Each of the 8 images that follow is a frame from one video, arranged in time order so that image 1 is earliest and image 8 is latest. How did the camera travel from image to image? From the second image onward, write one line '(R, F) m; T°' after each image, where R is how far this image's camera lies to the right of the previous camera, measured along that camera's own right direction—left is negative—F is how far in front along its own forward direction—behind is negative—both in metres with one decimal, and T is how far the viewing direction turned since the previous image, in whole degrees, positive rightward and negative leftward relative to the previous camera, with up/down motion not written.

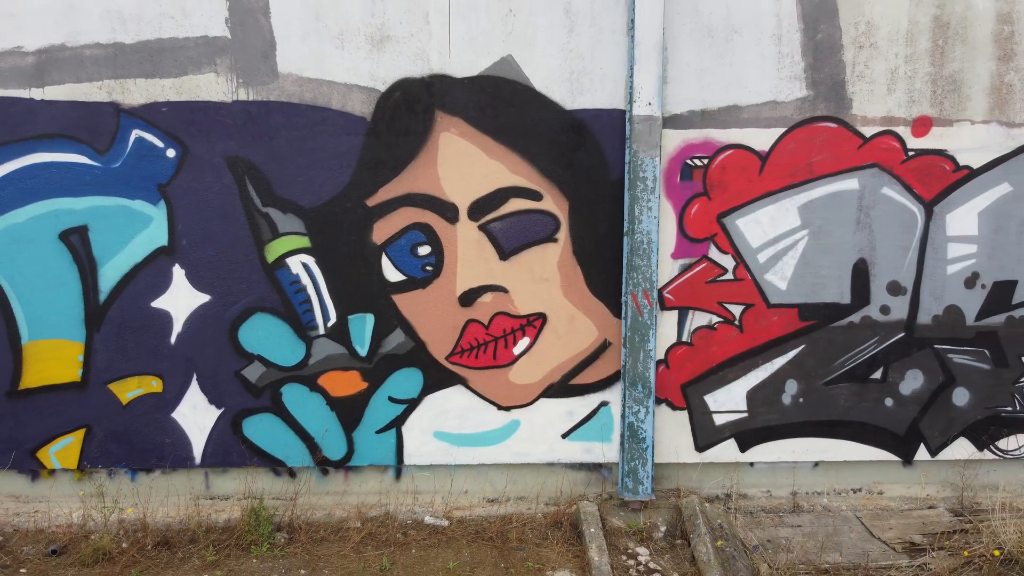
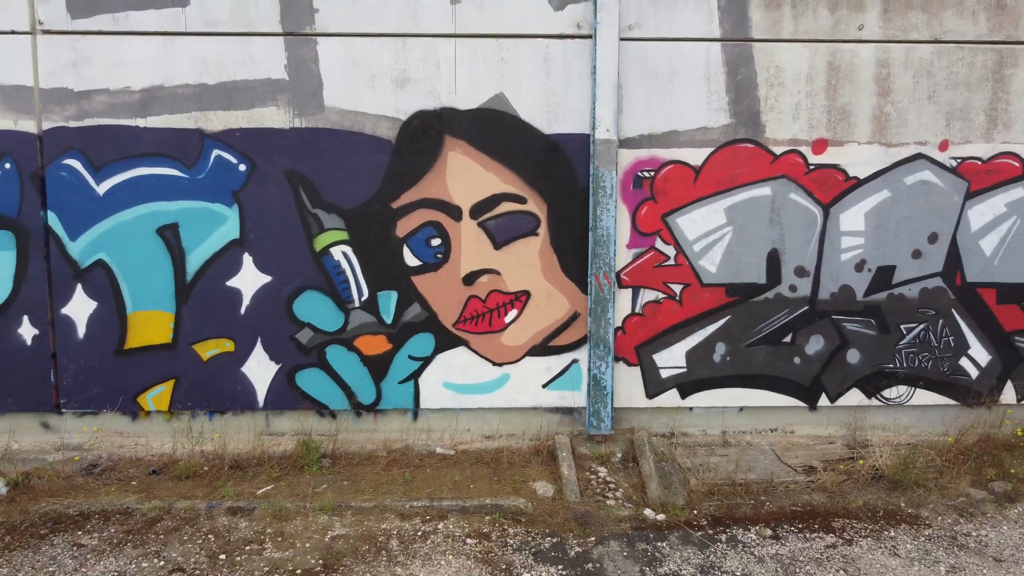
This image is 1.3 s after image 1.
(0.0, -1.0) m; 0°
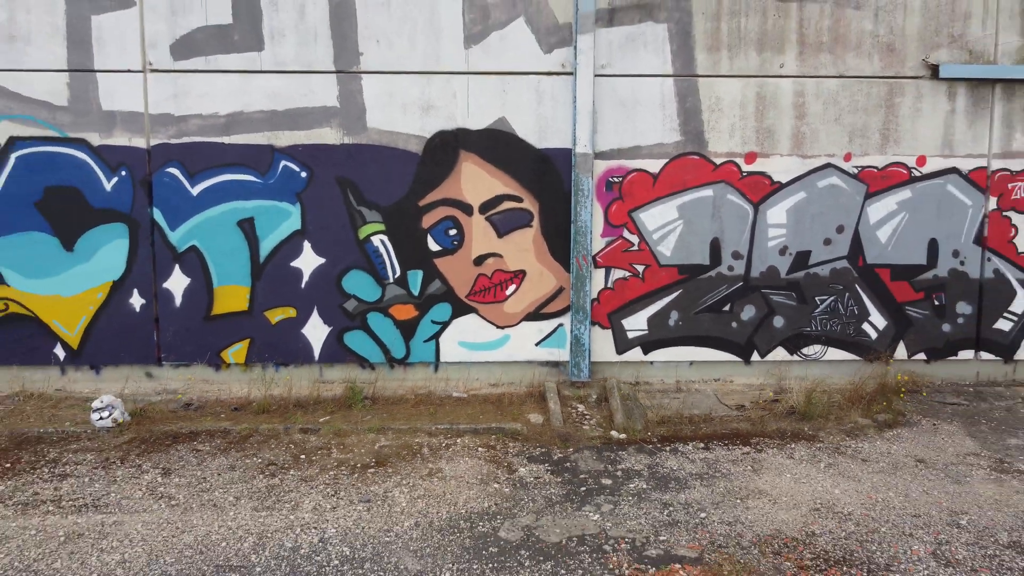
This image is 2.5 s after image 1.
(0.0, -1.3) m; 0°
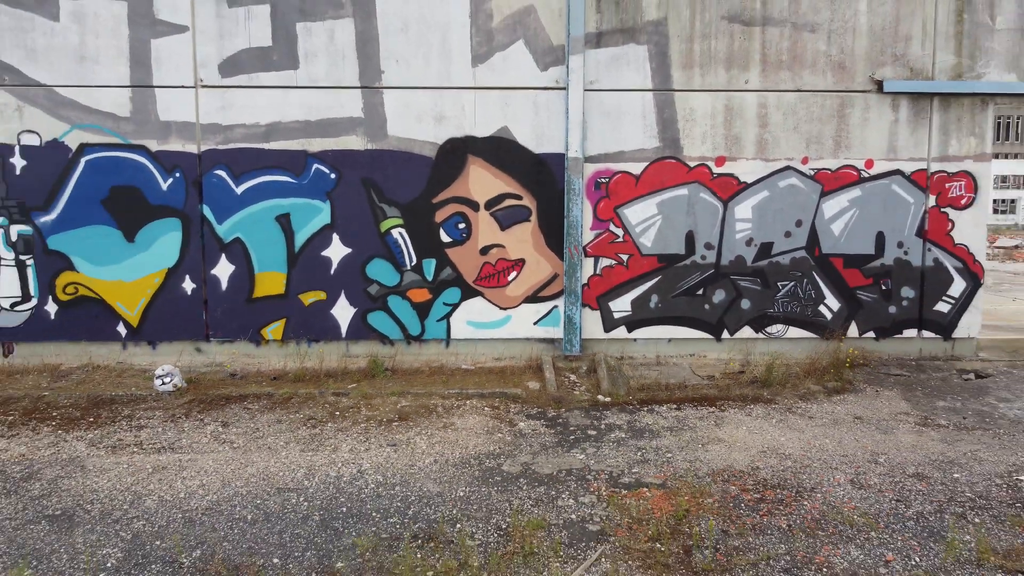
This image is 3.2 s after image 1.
(0.0, -0.9) m; 0°
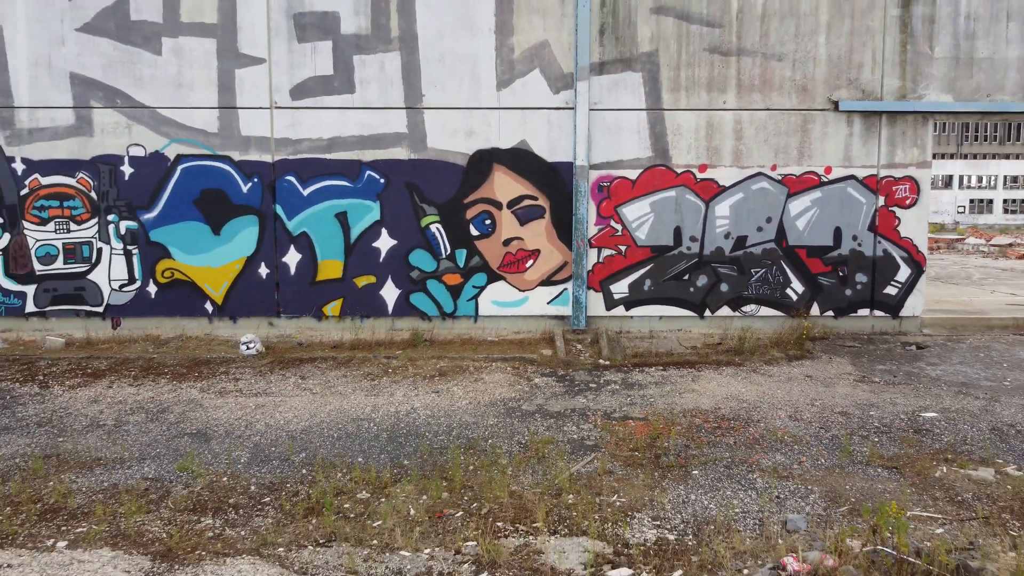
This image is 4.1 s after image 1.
(0.0, -1.4) m; -1°
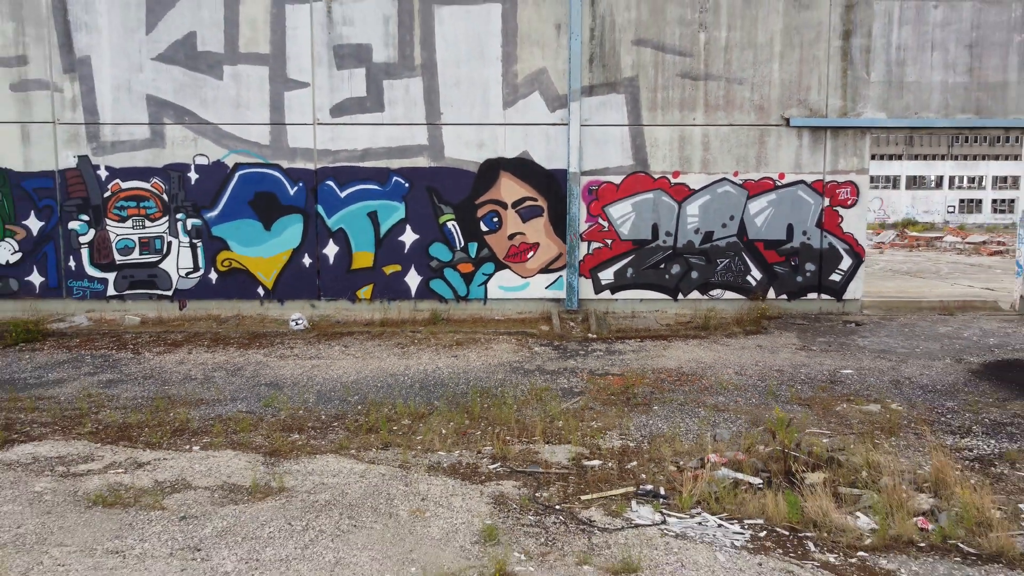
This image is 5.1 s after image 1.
(0.0, -1.5) m; 0°
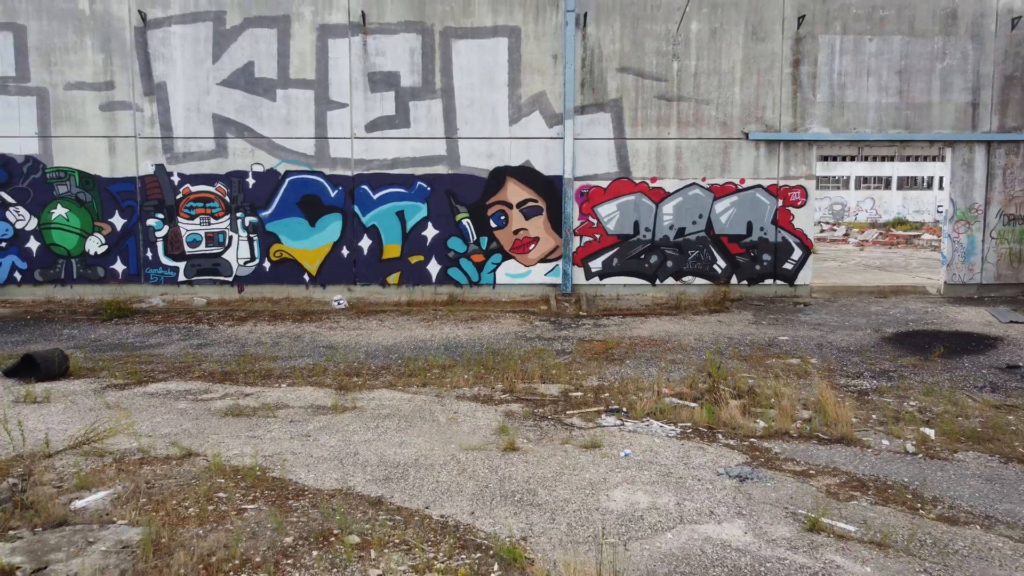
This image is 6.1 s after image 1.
(0.0, -1.9) m; 0°
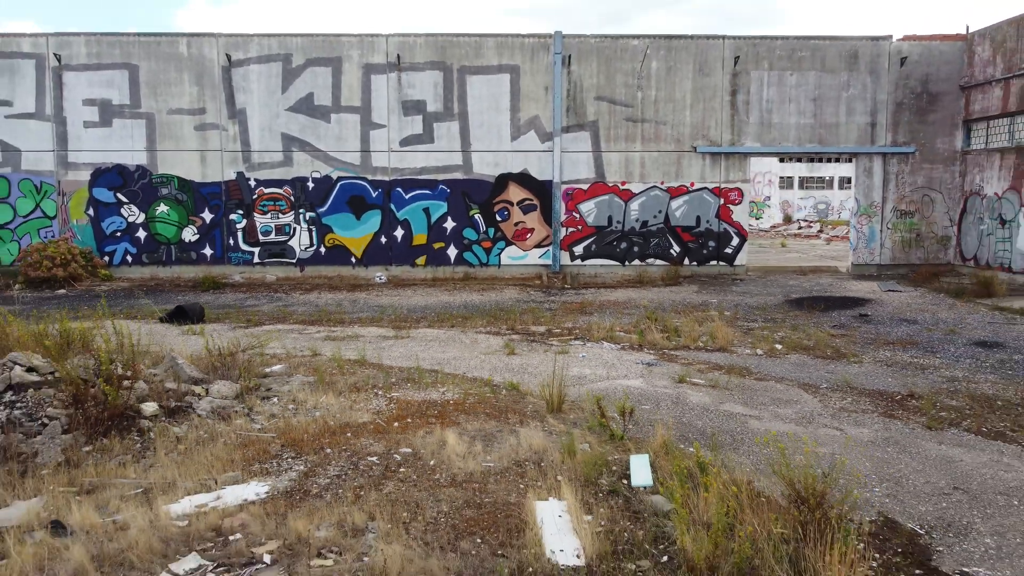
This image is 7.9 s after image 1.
(0.0, -3.3) m; 0°
